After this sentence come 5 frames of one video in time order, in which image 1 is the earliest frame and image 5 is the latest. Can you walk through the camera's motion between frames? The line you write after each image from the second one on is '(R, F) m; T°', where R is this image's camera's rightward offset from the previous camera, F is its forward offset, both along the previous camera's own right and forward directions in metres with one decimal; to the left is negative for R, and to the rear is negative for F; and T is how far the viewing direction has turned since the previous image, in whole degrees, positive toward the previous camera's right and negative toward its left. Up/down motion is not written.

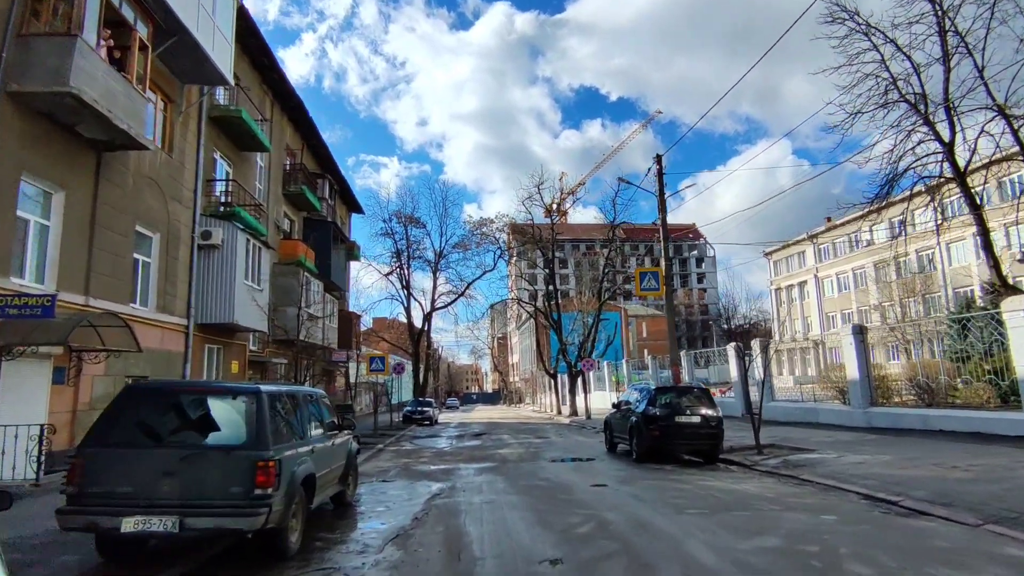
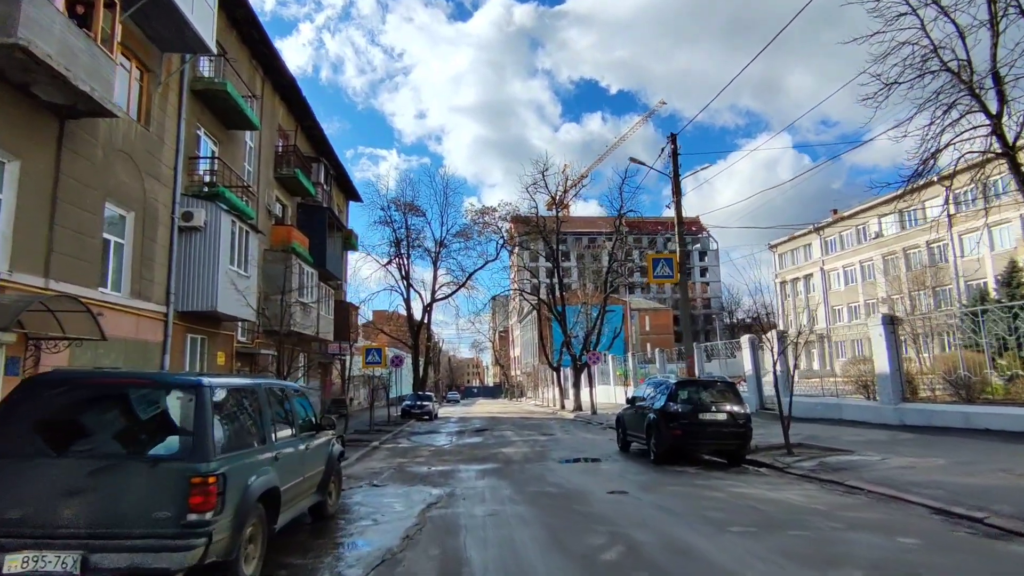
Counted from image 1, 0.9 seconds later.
(-0.1, +1.3) m; 0°
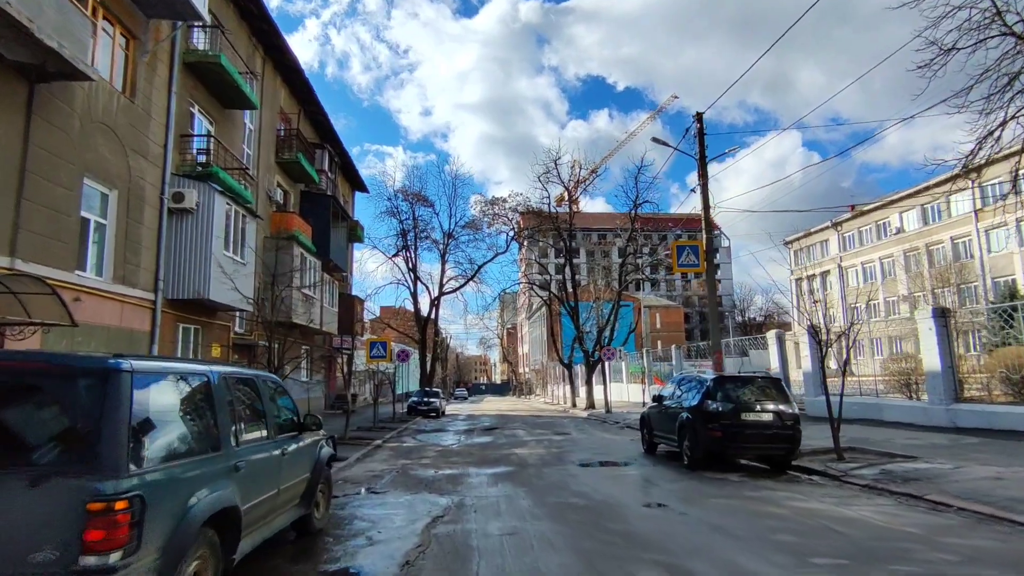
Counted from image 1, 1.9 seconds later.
(-0.2, +1.3) m; -1°
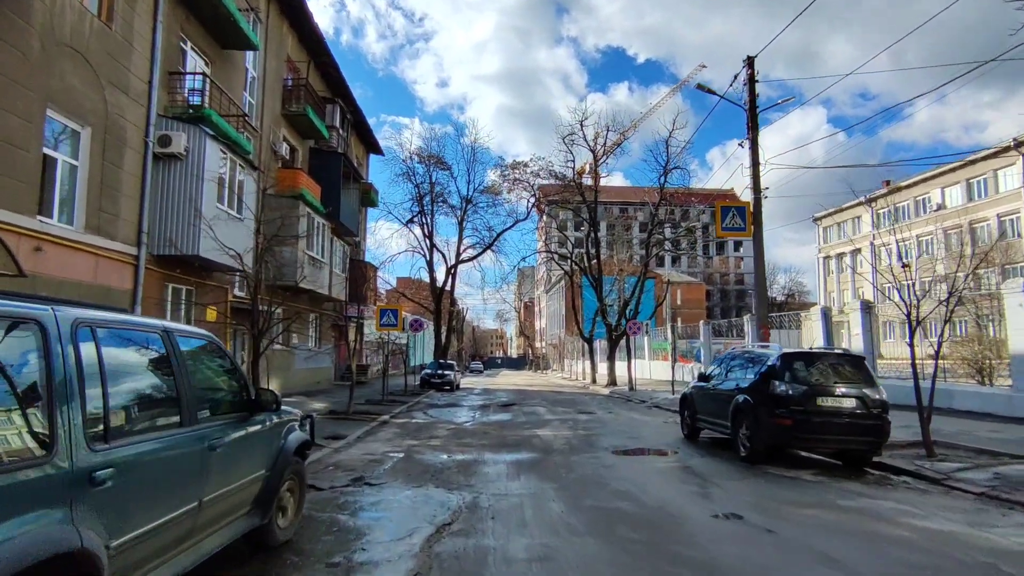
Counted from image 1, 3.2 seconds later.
(-0.2, +1.7) m; -2°
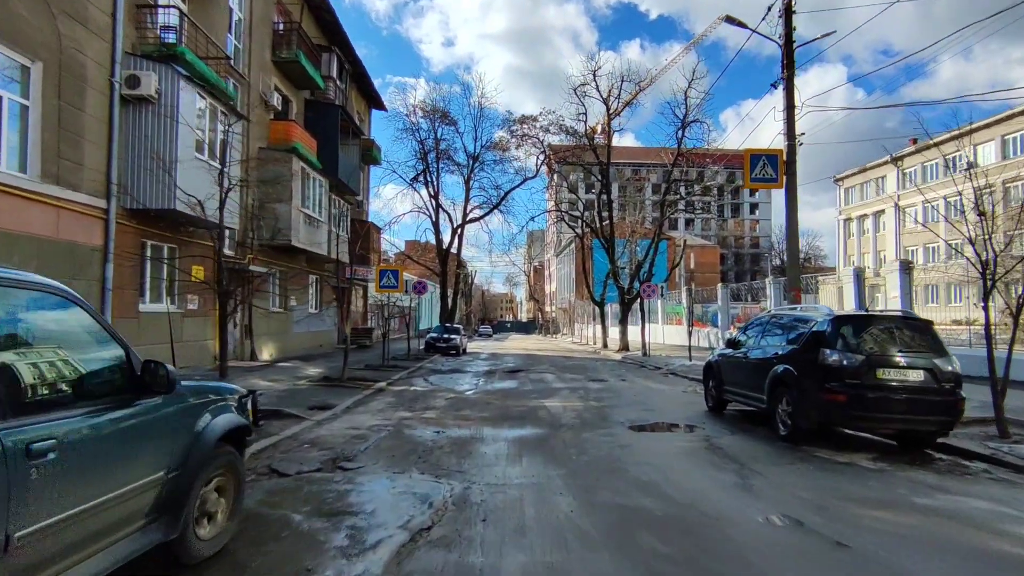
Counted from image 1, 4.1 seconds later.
(+0.1, +1.3) m; -1°
